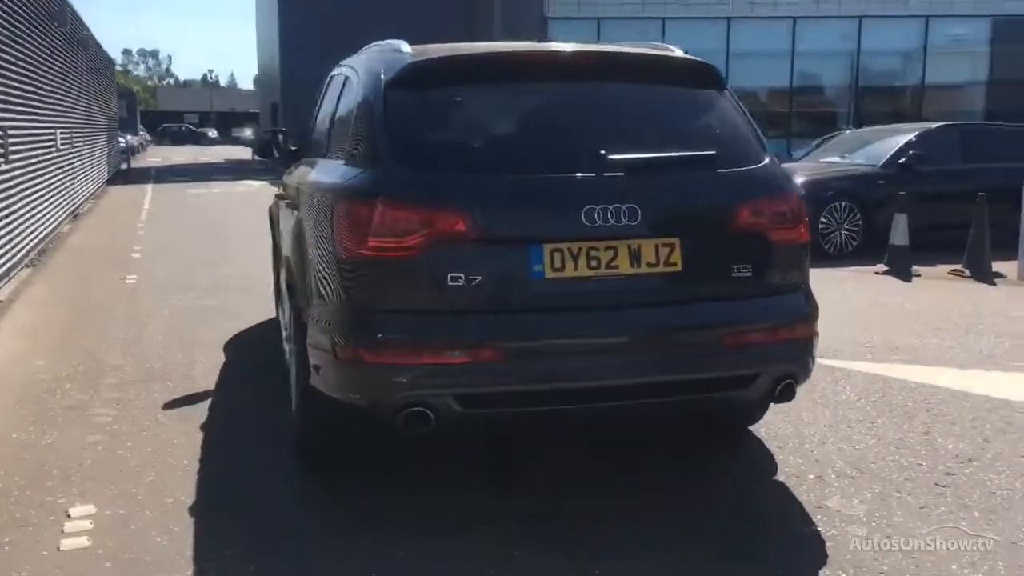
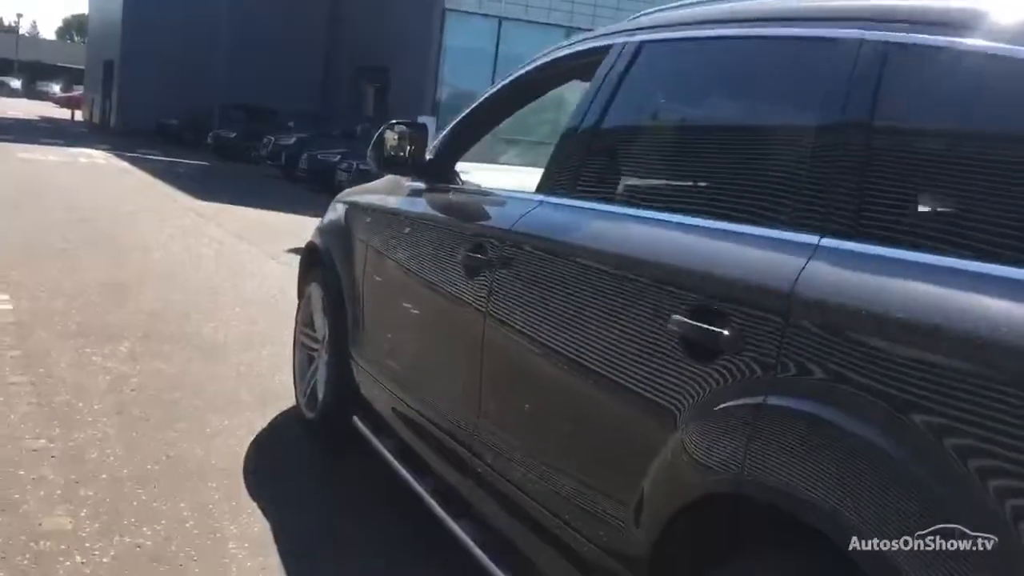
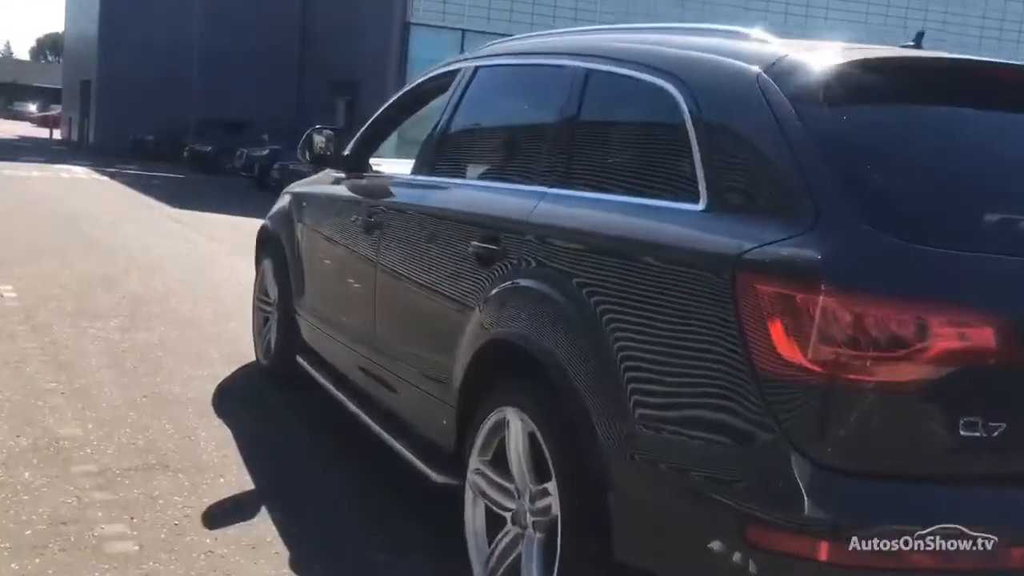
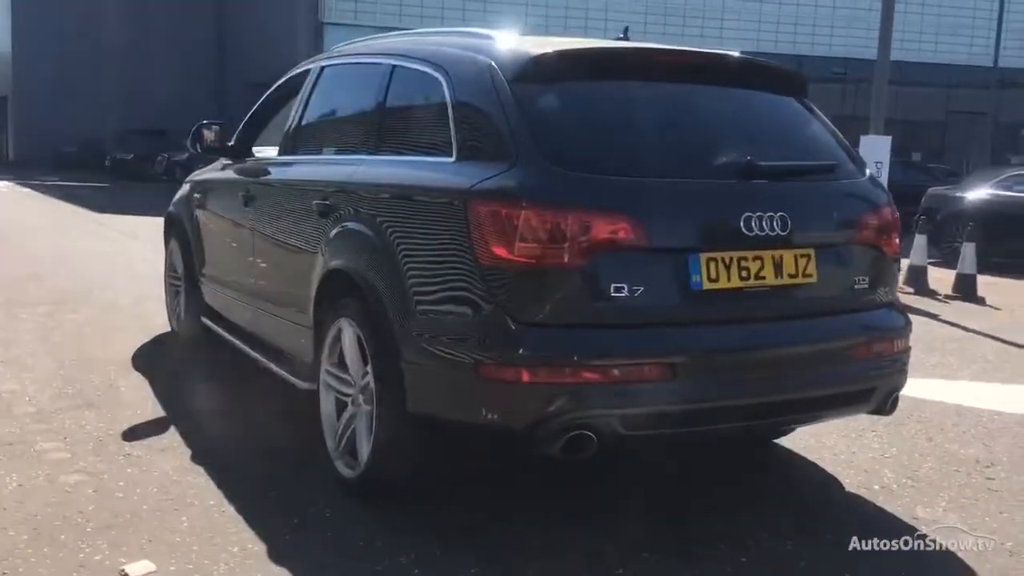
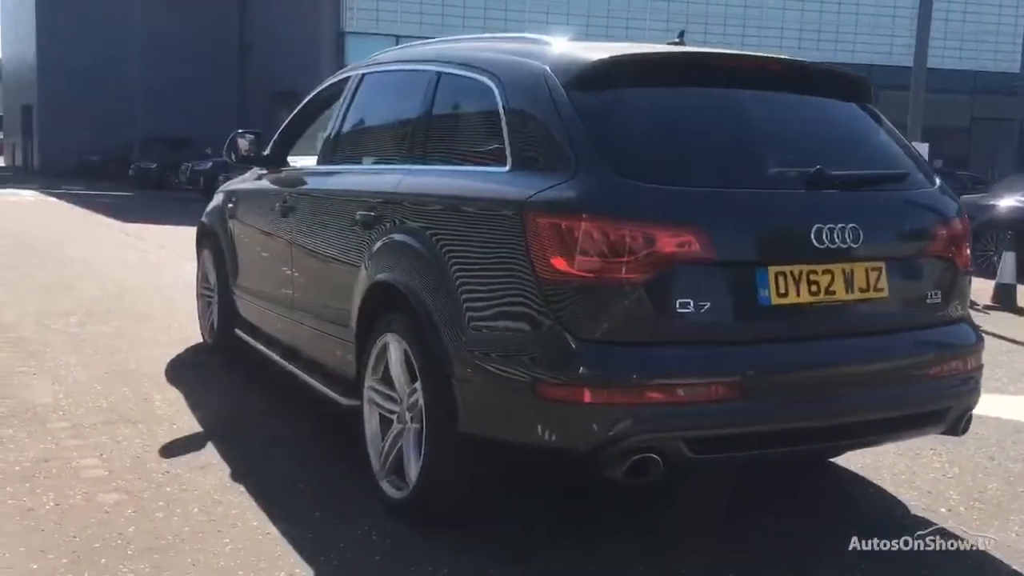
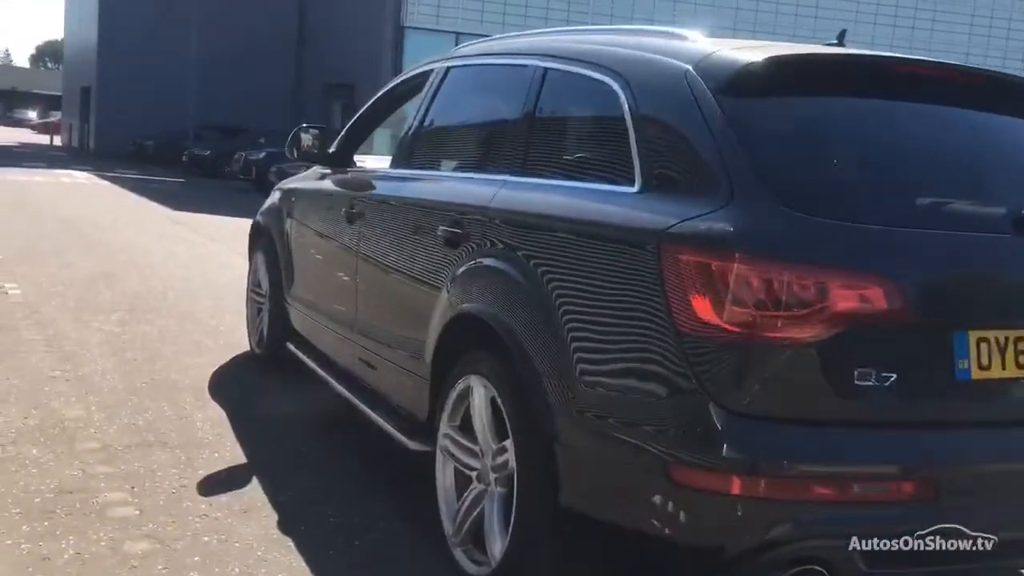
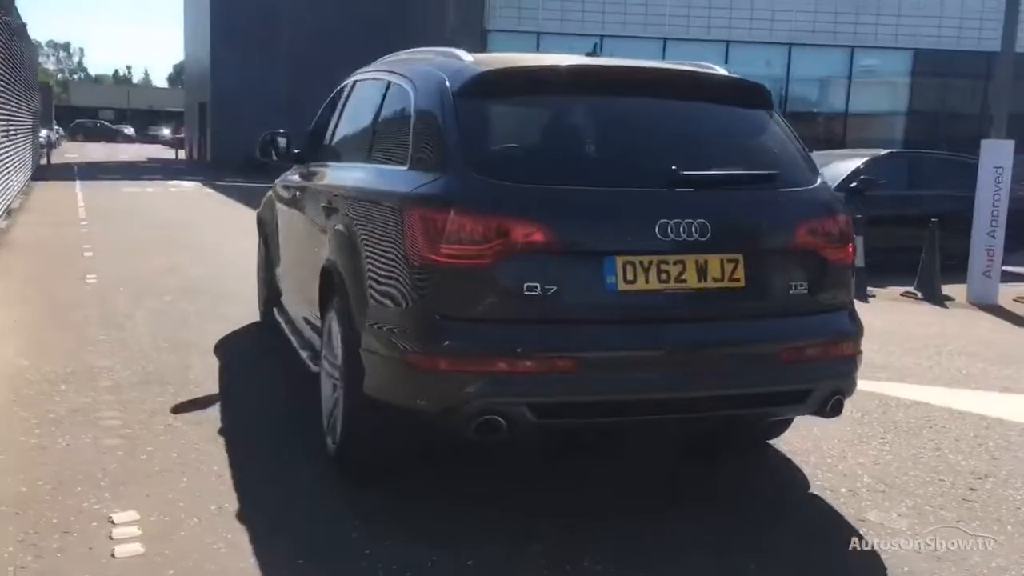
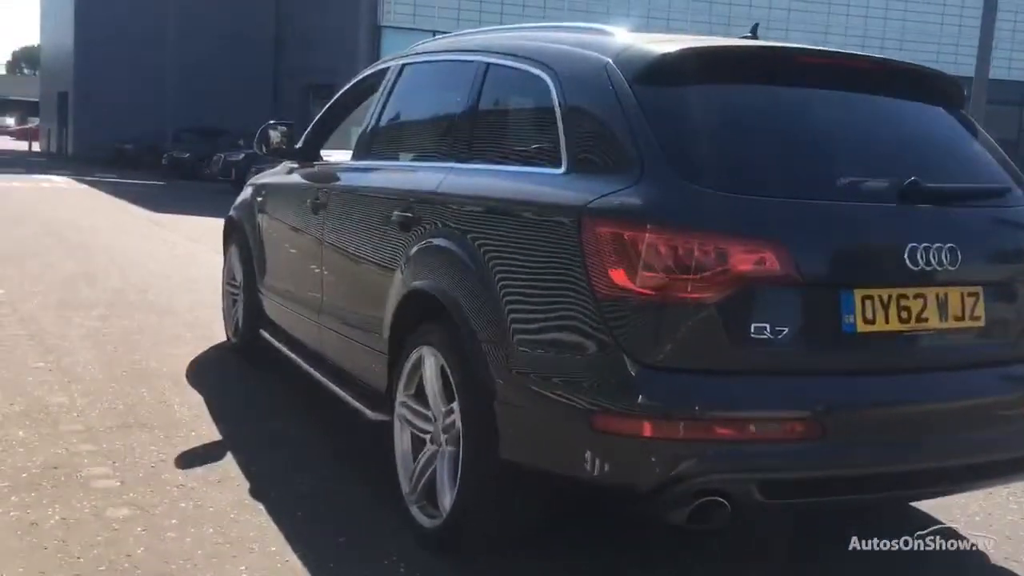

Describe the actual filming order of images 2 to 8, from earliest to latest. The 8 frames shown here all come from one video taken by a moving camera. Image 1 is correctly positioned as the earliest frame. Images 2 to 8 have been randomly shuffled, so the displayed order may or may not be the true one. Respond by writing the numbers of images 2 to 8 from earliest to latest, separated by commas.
7, 4, 5, 8, 6, 3, 2
